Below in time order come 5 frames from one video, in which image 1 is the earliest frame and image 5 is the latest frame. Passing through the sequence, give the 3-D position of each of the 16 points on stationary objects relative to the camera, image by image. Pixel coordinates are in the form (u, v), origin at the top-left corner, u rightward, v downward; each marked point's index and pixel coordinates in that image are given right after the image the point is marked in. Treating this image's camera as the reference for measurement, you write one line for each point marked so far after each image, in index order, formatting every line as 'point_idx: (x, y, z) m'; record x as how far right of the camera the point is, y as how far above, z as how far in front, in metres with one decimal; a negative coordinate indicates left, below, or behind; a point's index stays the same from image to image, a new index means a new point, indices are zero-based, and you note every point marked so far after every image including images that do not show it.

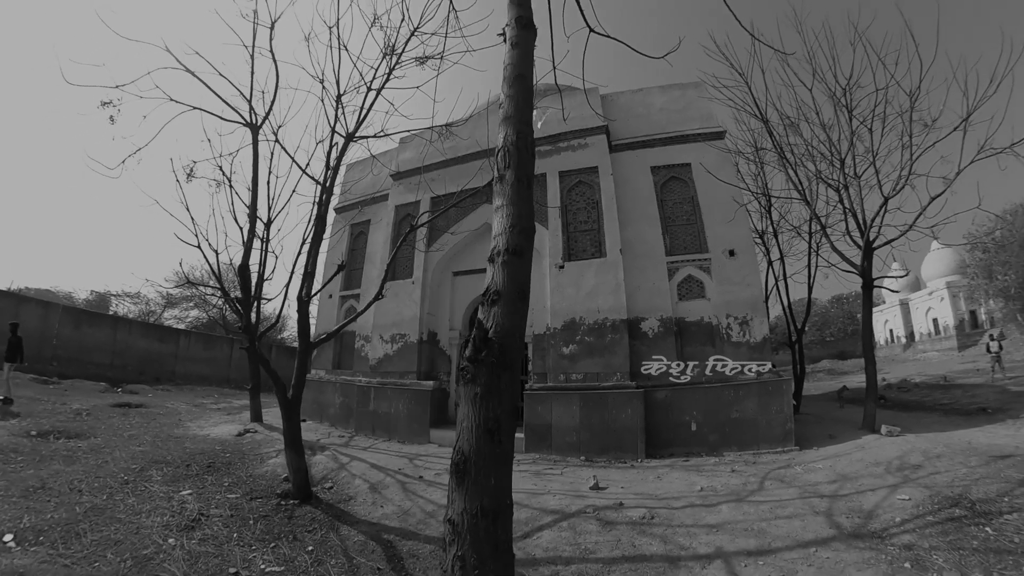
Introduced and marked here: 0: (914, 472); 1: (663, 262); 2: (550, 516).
0: (+4.5, -2.1, +5.0) m
1: (+2.6, +0.5, +7.6) m
2: (+0.6, -3.0, +5.8) m
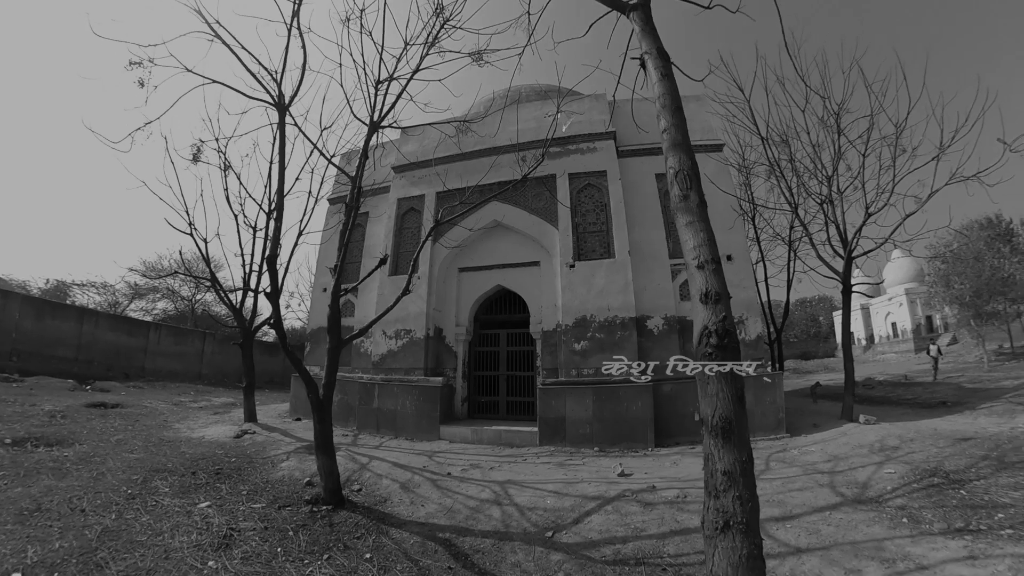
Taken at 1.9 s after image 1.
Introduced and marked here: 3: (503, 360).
0: (+5.2, -2.2, +6.1) m
1: (+2.9, +0.4, +8.4) m
2: (+1.2, -3.0, +6.2) m
3: (-0.2, -1.5, +9.1) m
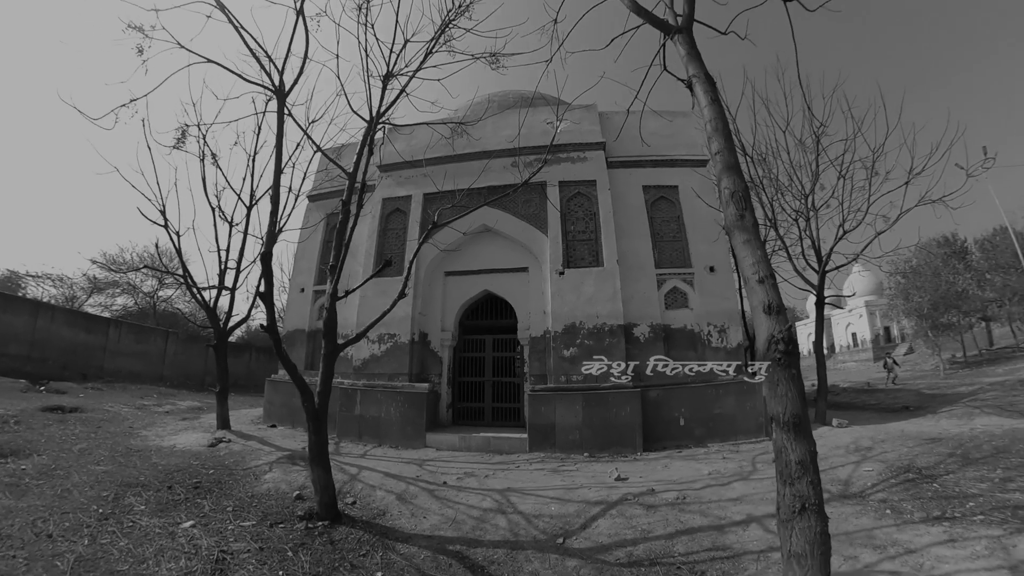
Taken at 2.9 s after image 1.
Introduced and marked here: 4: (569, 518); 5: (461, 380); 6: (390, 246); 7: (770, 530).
0: (+5.2, -2.4, +6.5) m
1: (+2.8, +0.2, +8.7) m
2: (+1.2, -3.0, +6.3) m
3: (-0.4, -1.6, +9.1) m
4: (+0.8, -3.0, +6.0) m
5: (-1.0, -1.9, +9.0) m
6: (-2.5, +0.9, +9.3) m
7: (+3.1, -2.9, +5.4) m
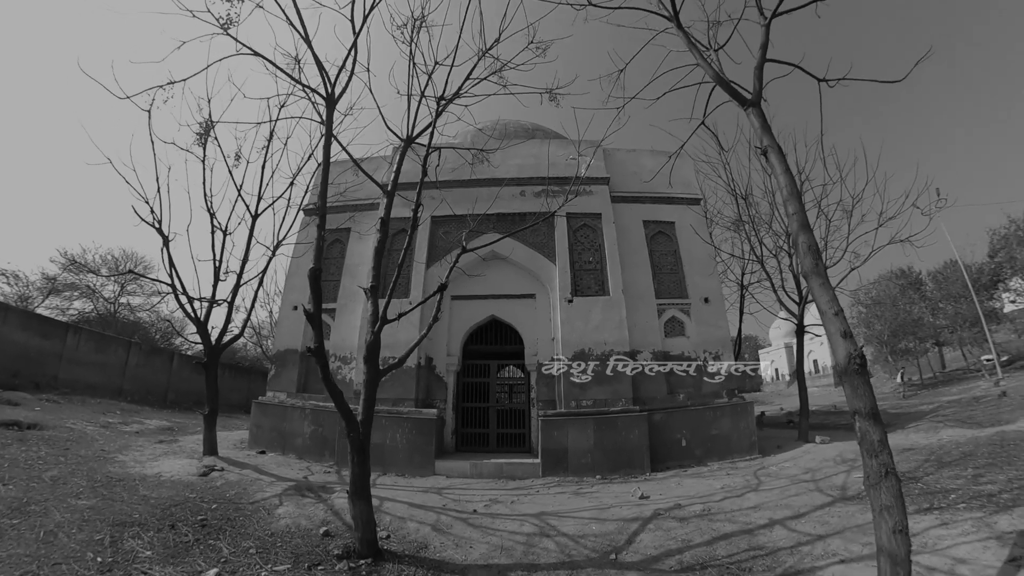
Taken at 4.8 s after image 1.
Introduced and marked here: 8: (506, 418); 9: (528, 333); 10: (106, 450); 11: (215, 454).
0: (+5.6, -2.9, +7.4) m
1: (+2.9, -0.3, +9.2) m
2: (+1.7, -3.3, +6.3) m
3: (-0.4, -2.0, +8.8) m
4: (+1.3, -3.3, +6.0) m
5: (-0.9, -2.3, +8.6) m
6: (-2.4, +0.6, +8.8) m
7: (+3.7, -3.2, +5.8) m
8: (-0.1, -2.5, +8.7) m
9: (+0.3, -0.8, +8.9) m
10: (-4.7, -1.9, +5.2) m
11: (-4.0, -2.2, +6.0) m
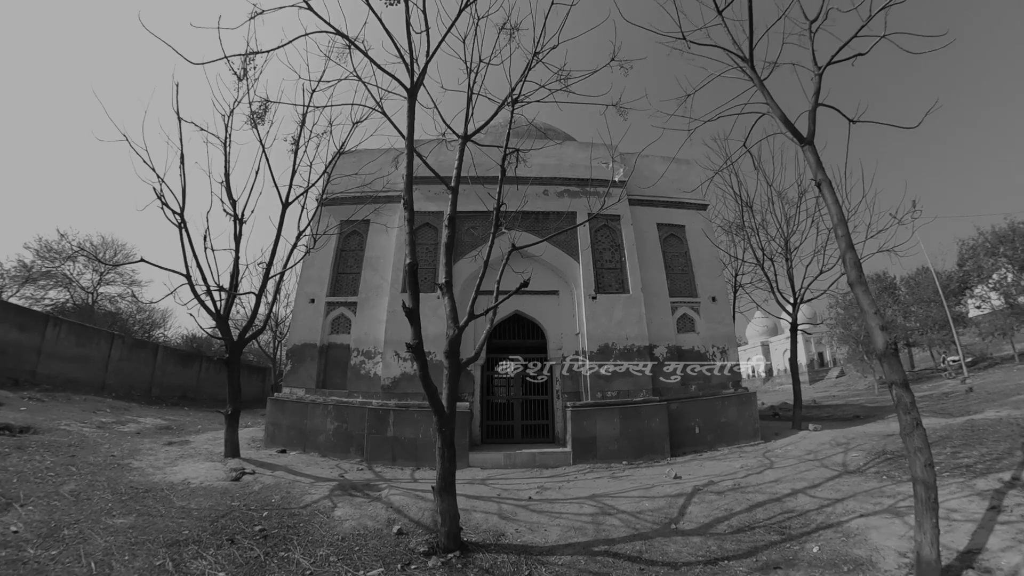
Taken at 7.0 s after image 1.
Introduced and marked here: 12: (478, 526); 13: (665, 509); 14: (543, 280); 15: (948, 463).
0: (+6.1, -2.7, +8.0) m
1: (+3.2, 0.0, +9.3) m
2: (+2.5, -3.0, +6.3) m
3: (0.0, -1.7, +8.4) m
4: (+2.1, -3.0, +5.9) m
5: (-0.5, -1.9, +8.2) m
6: (-1.9, +1.0, +8.0) m
7: (+4.5, -3.0, +6.2) m
8: (+0.2, -2.2, +8.3) m
9: (+0.7, -0.5, +8.6) m
10: (-3.7, -1.5, +4.1) m
11: (-3.1, -1.9, +5.1) m
12: (-0.4, -2.7, +5.0) m
13: (+2.1, -3.0, +6.0) m
14: (+0.5, +0.5, +8.9) m
15: (+6.8, -2.6, +6.7) m
